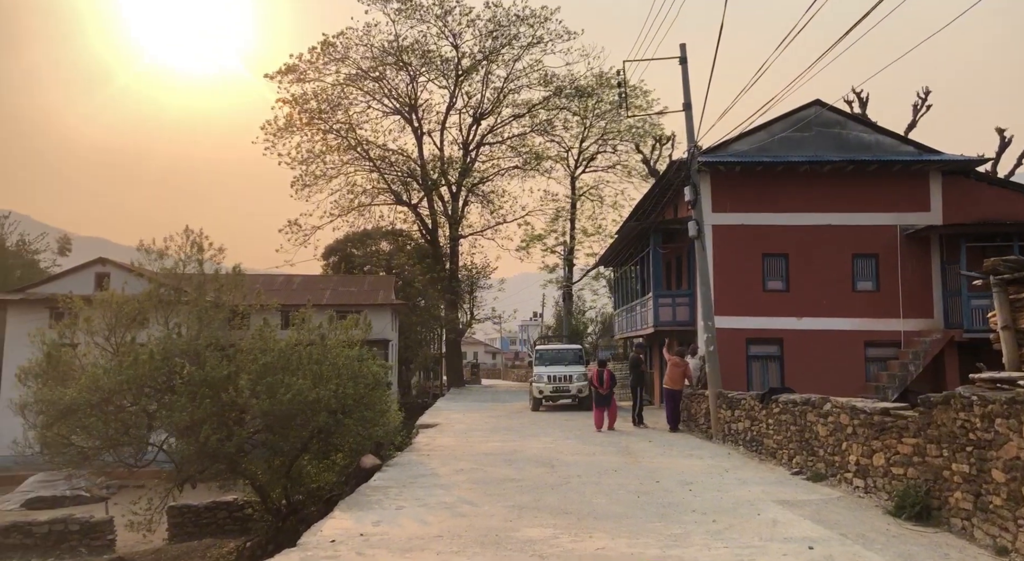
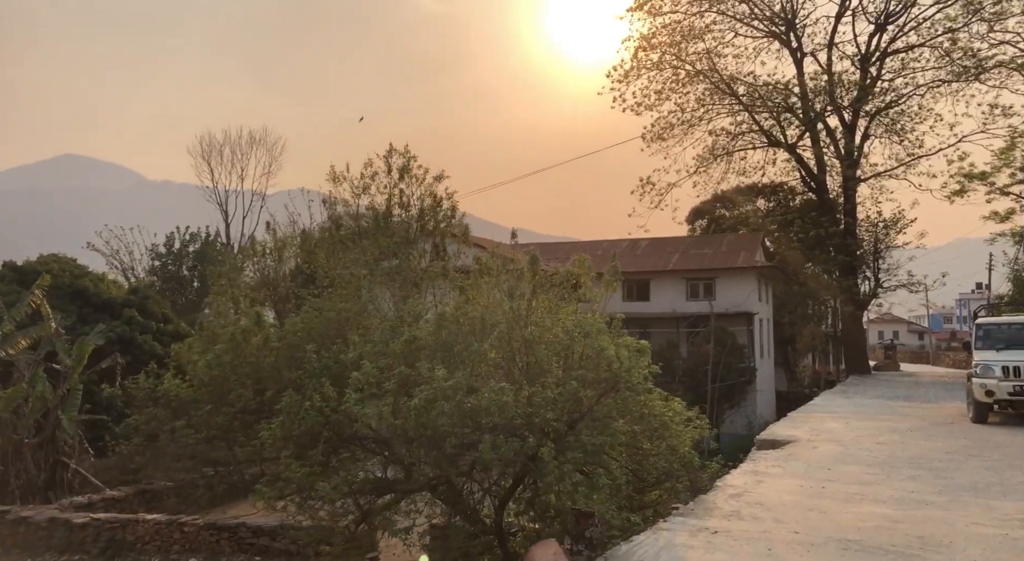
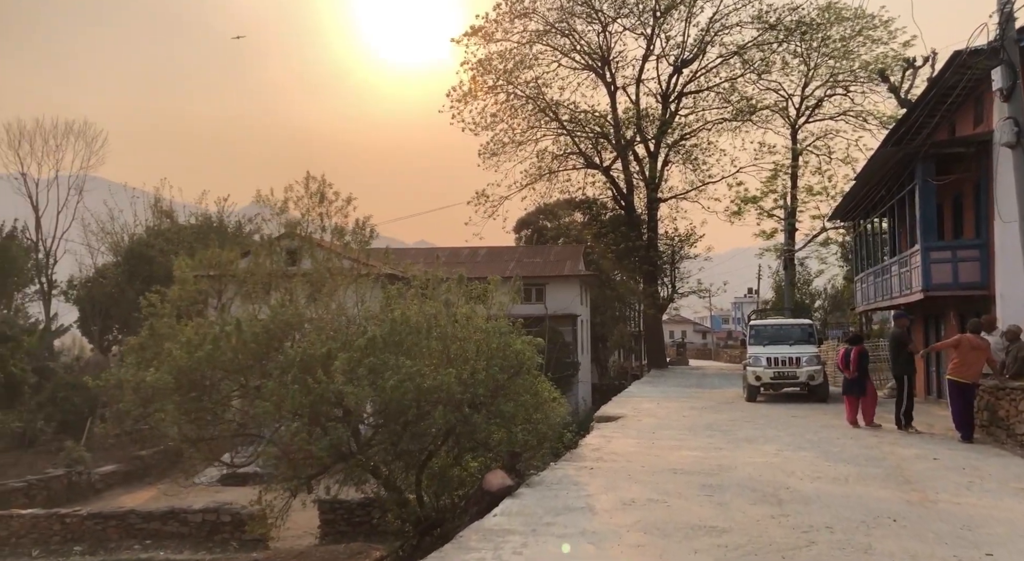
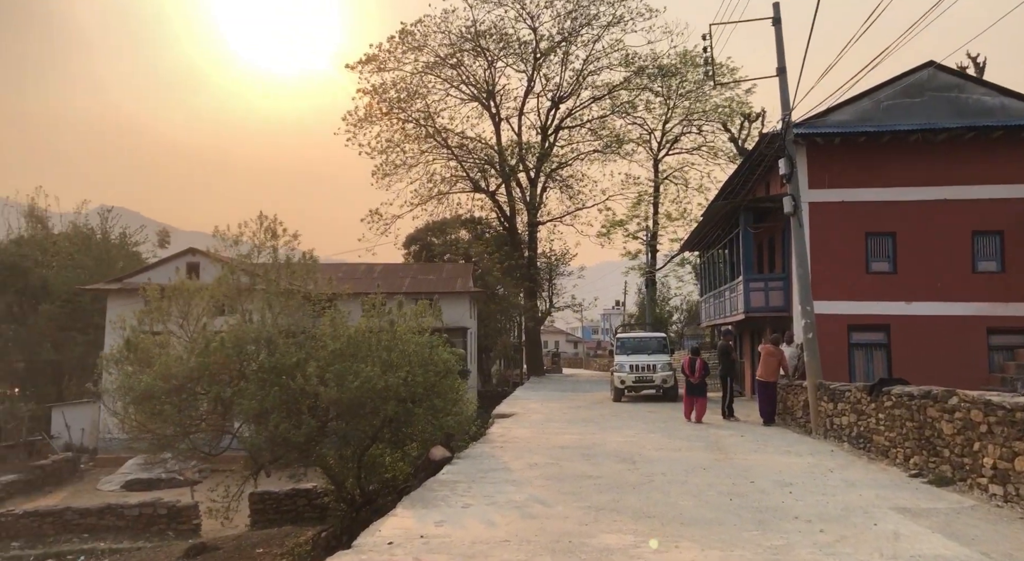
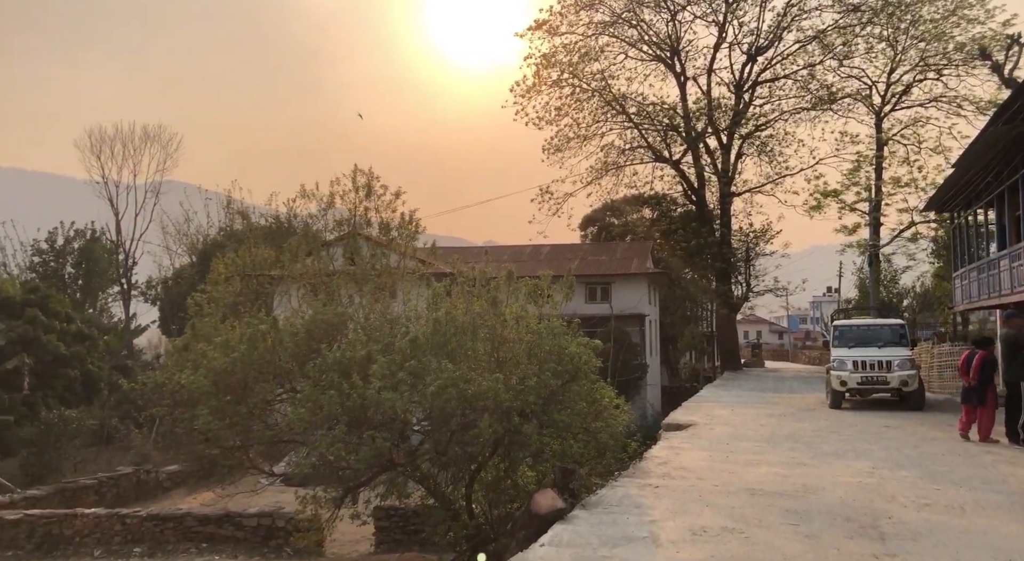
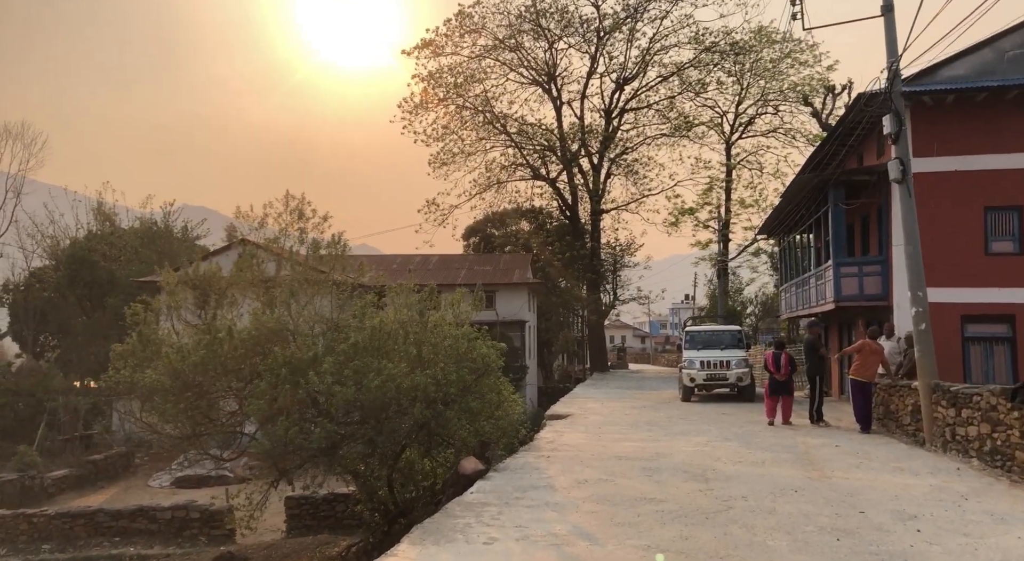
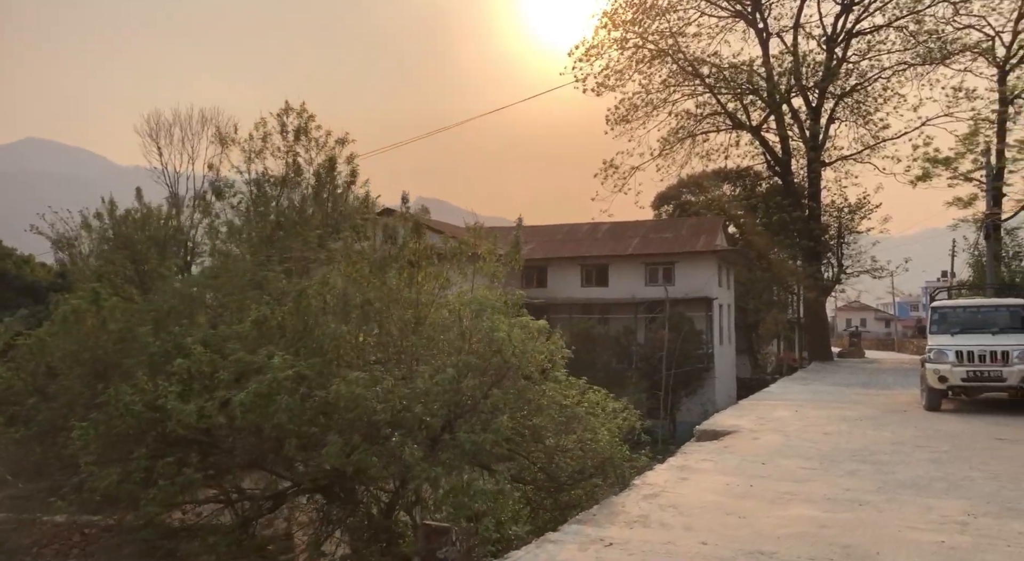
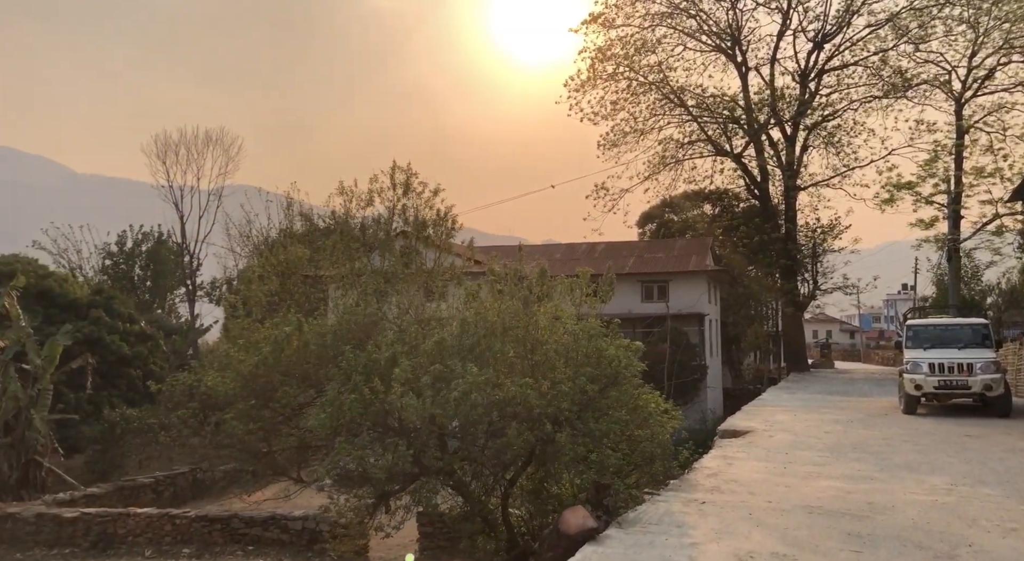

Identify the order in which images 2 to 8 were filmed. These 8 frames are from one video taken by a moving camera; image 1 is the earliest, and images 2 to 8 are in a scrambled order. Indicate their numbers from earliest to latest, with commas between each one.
4, 6, 3, 5, 8, 2, 7
